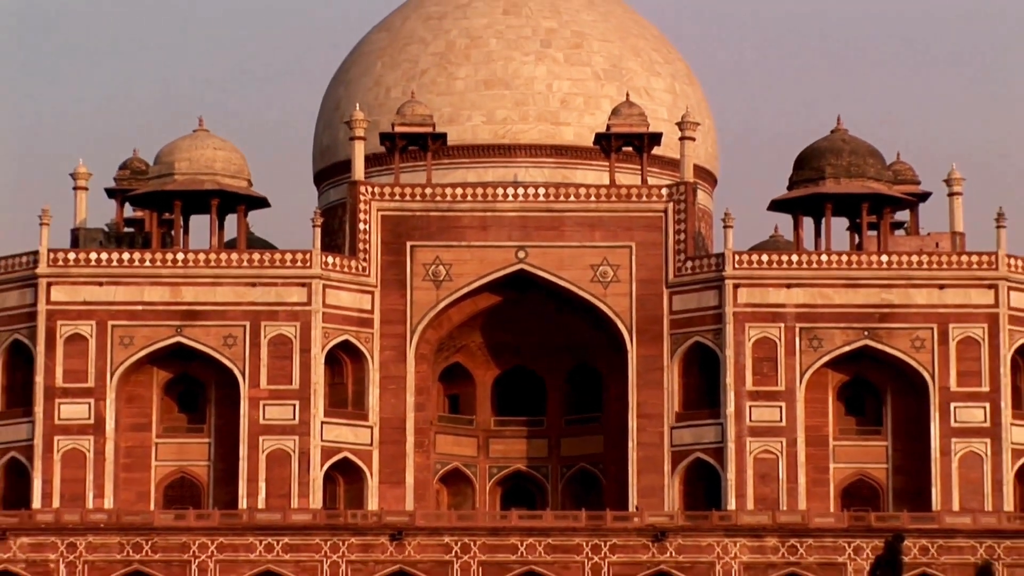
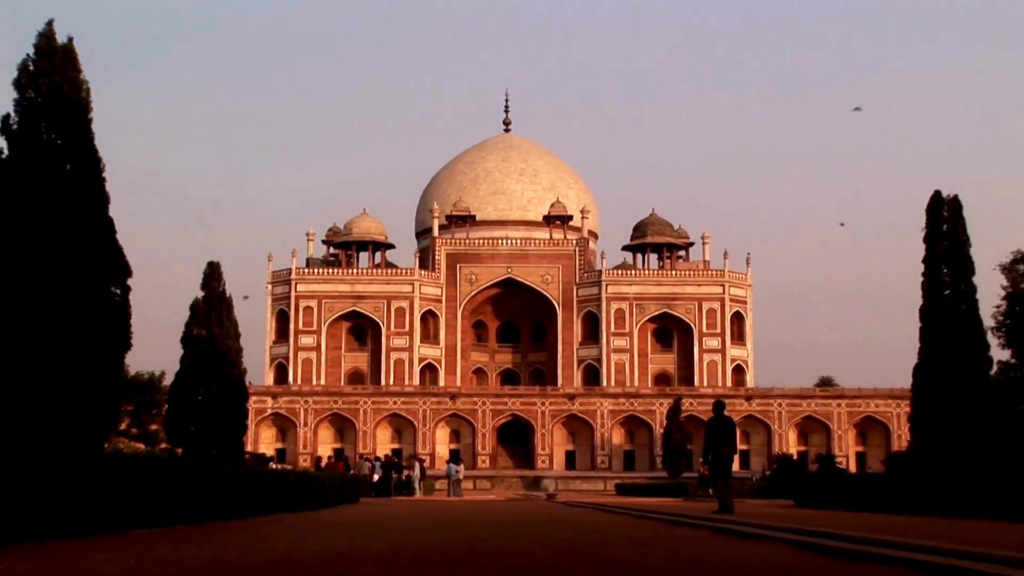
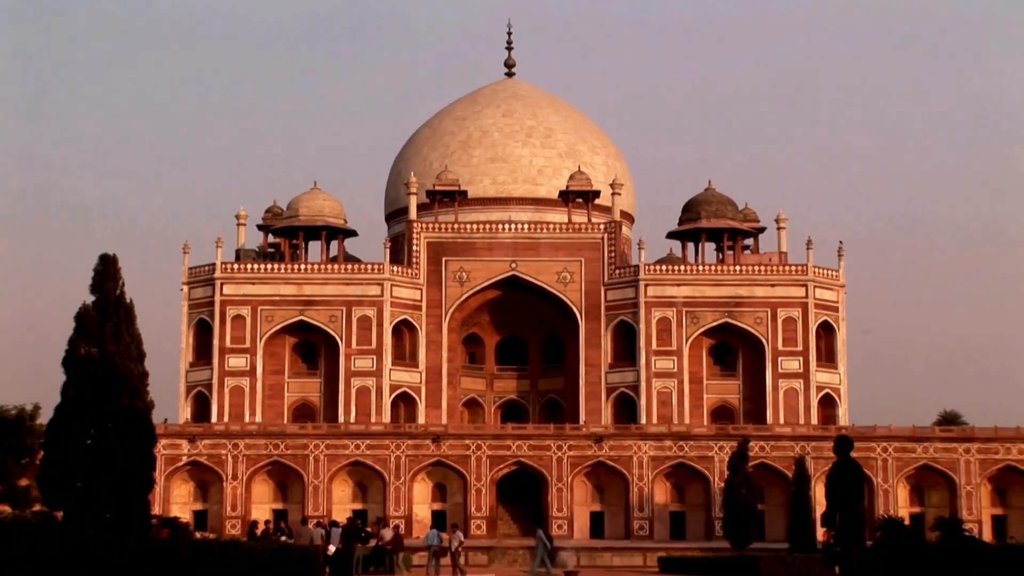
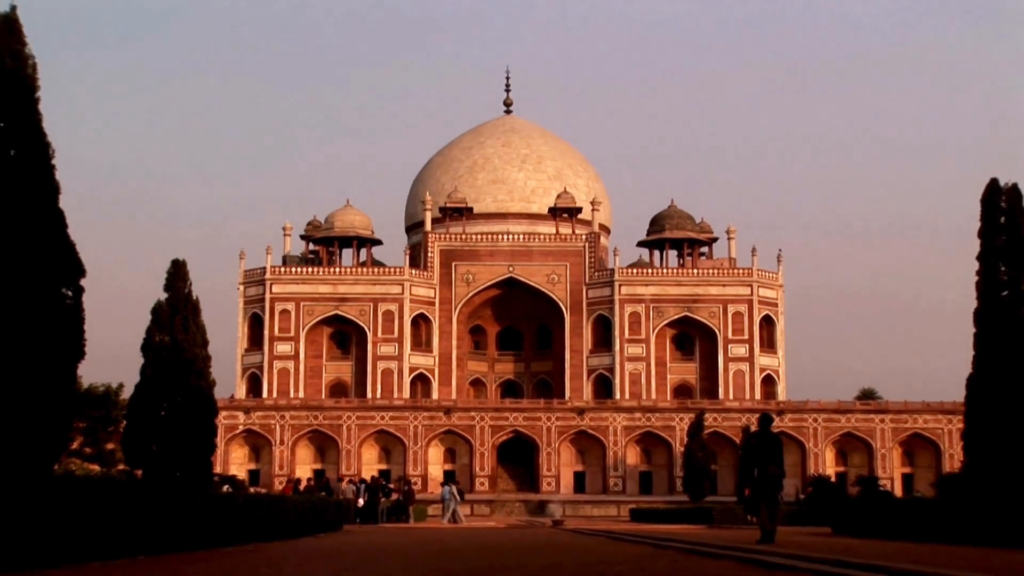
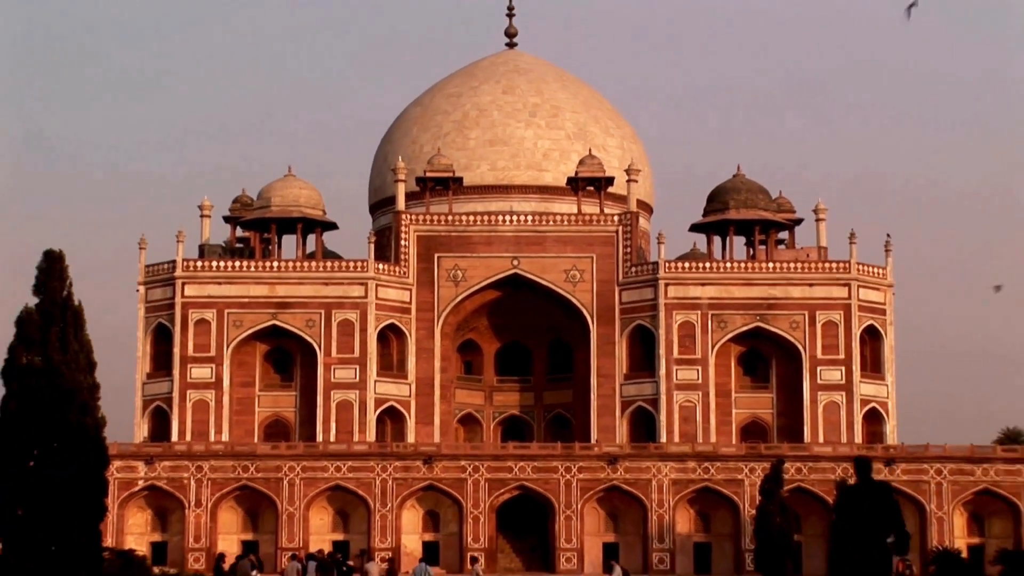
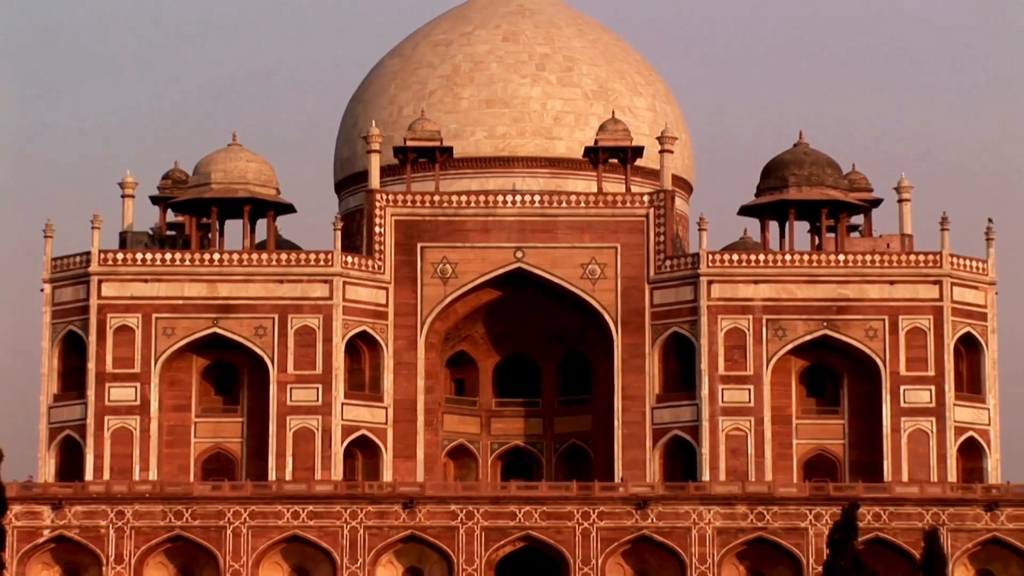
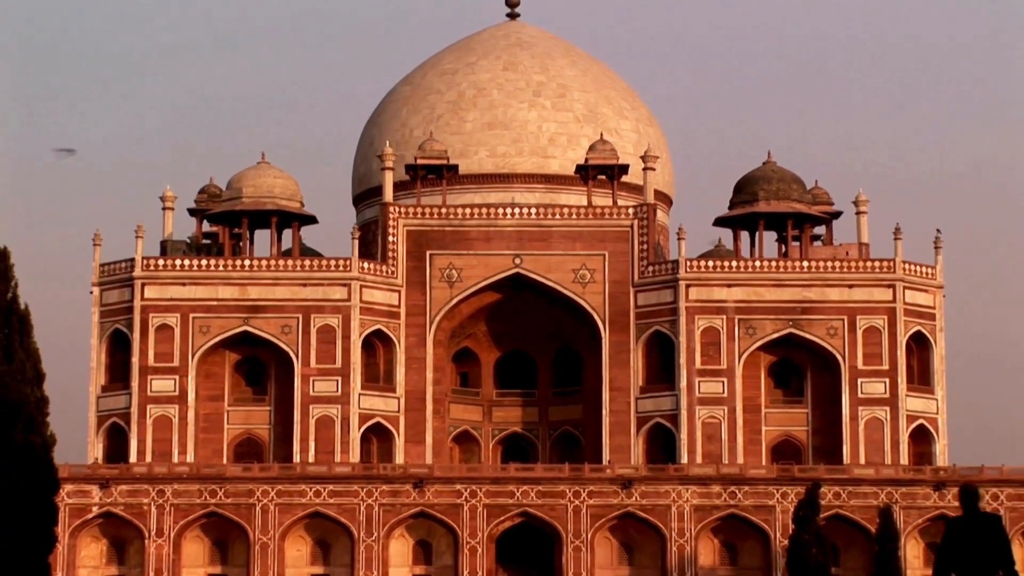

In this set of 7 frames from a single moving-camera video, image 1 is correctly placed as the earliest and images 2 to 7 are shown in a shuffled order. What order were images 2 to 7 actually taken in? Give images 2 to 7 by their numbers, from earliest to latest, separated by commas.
6, 7, 5, 3, 4, 2
